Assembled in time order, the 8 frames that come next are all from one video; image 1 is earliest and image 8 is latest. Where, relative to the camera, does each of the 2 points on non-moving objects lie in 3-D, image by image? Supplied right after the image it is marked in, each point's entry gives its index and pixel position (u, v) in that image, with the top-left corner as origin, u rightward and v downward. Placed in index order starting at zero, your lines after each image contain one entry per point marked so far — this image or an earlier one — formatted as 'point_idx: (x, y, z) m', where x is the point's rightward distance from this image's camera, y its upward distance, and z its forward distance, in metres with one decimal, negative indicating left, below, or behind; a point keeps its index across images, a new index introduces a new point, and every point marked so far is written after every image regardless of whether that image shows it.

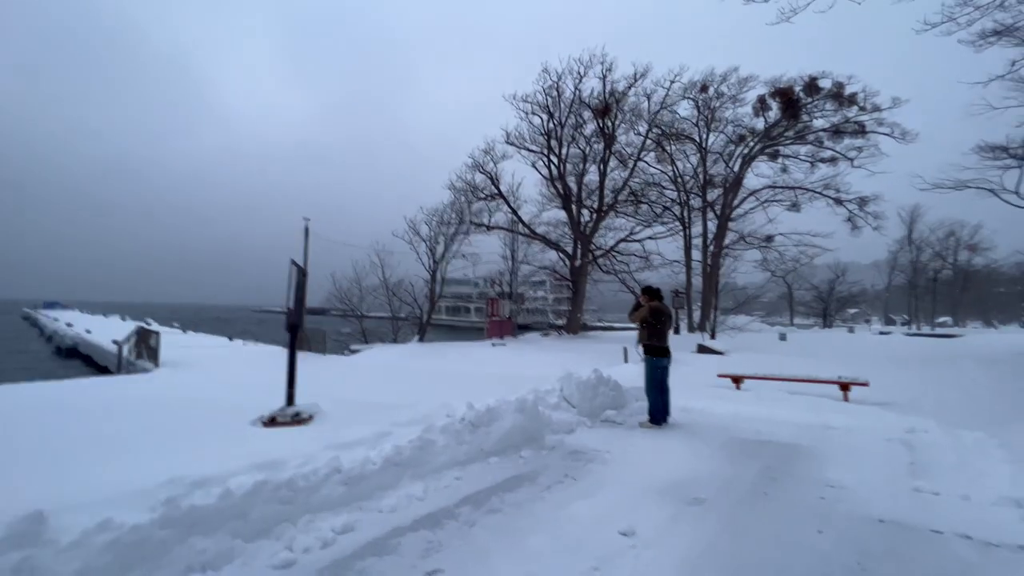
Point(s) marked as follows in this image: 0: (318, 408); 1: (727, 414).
0: (-2.8, -1.7, +6.5) m
1: (+3.9, -2.3, +8.1) m
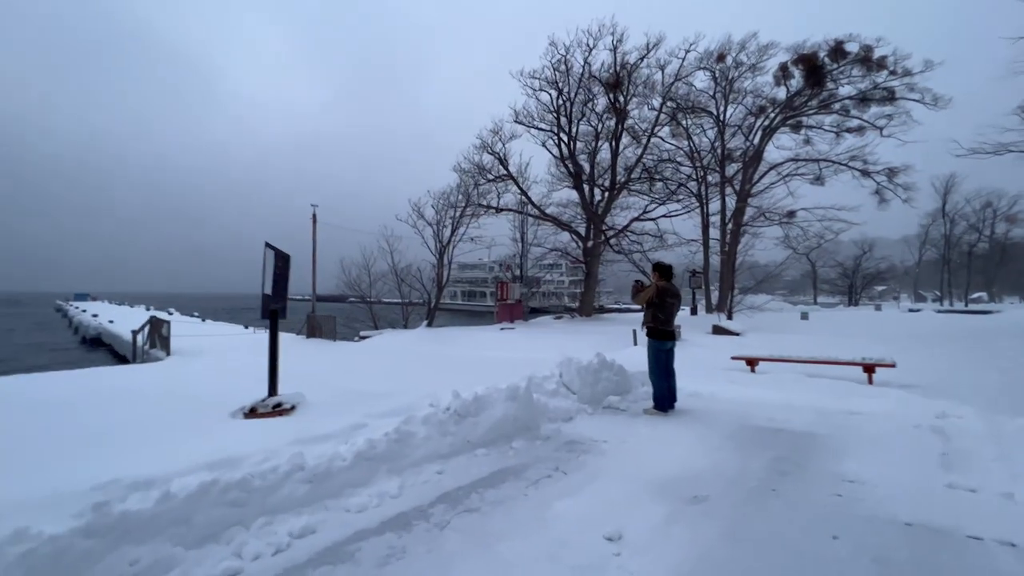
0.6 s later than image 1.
0: (-2.9, -1.5, +6.2) m
1: (+3.9, -1.9, +7.6) m
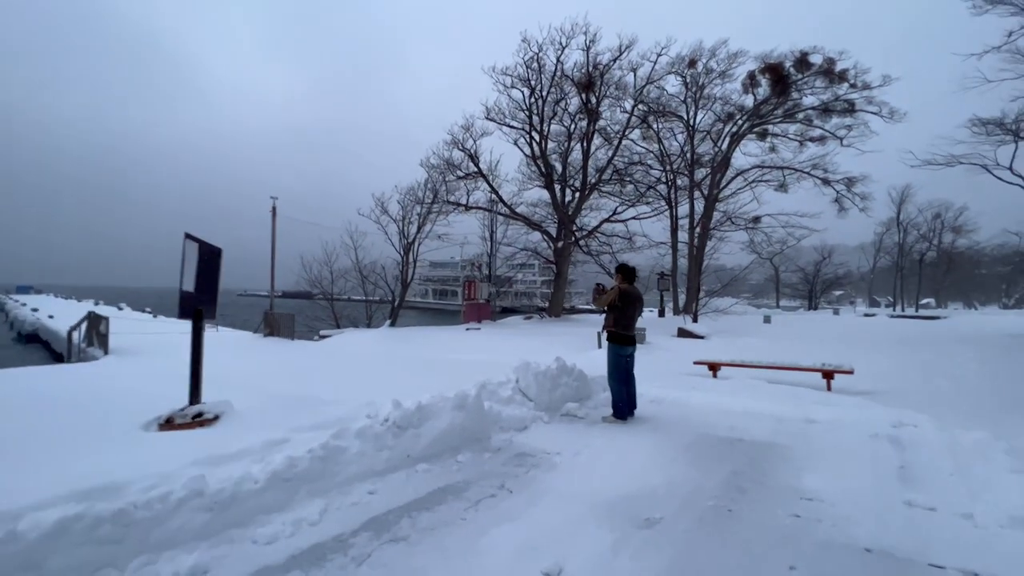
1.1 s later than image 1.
0: (-3.6, -1.5, +5.7) m
1: (+3.1, -1.9, +7.4) m
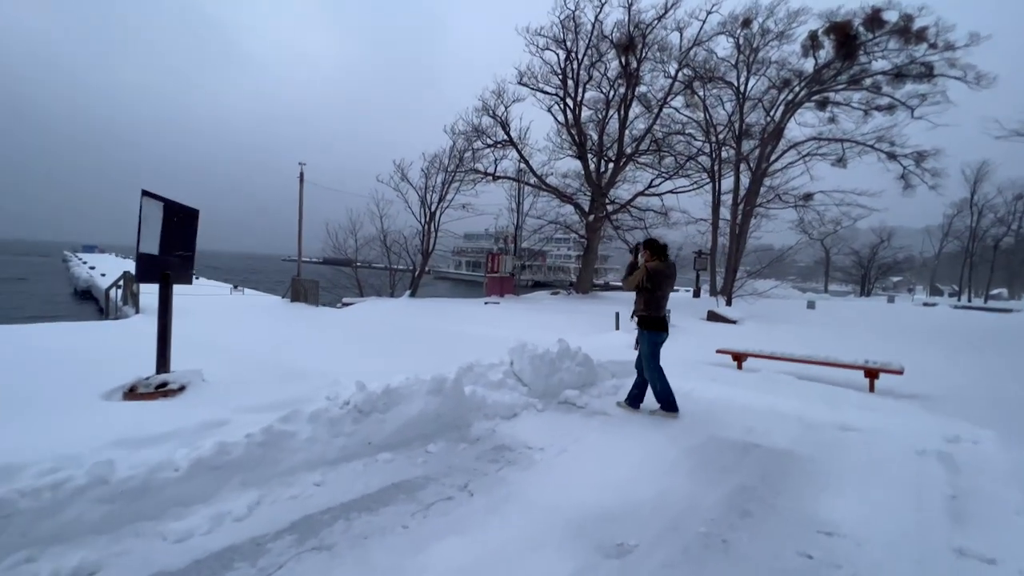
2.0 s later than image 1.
0: (-3.8, -1.1, +5.4) m
1: (+3.0, -1.7, +6.6) m
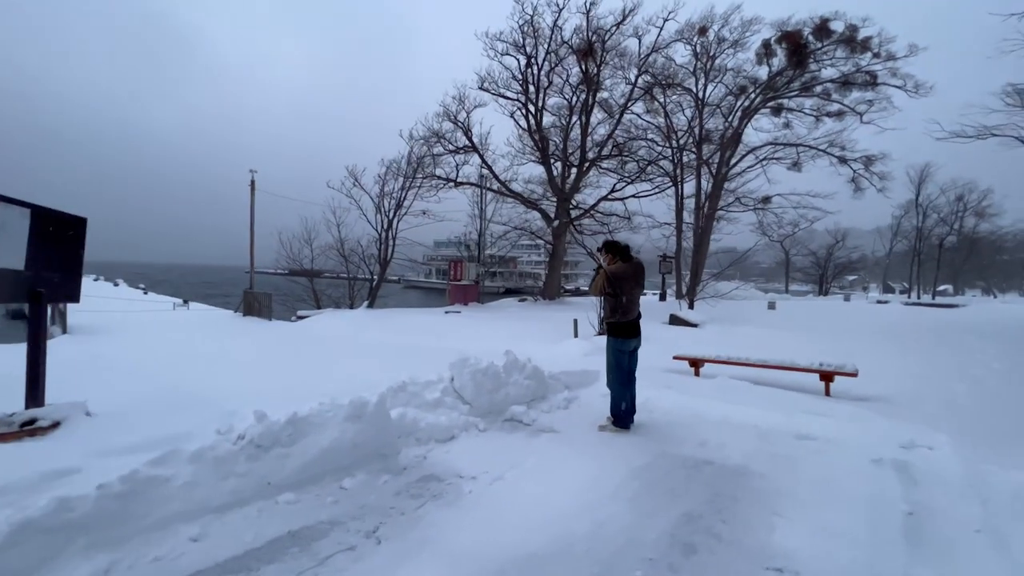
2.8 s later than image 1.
0: (-4.5, -1.3, +4.6) m
1: (+2.2, -1.7, +6.3) m
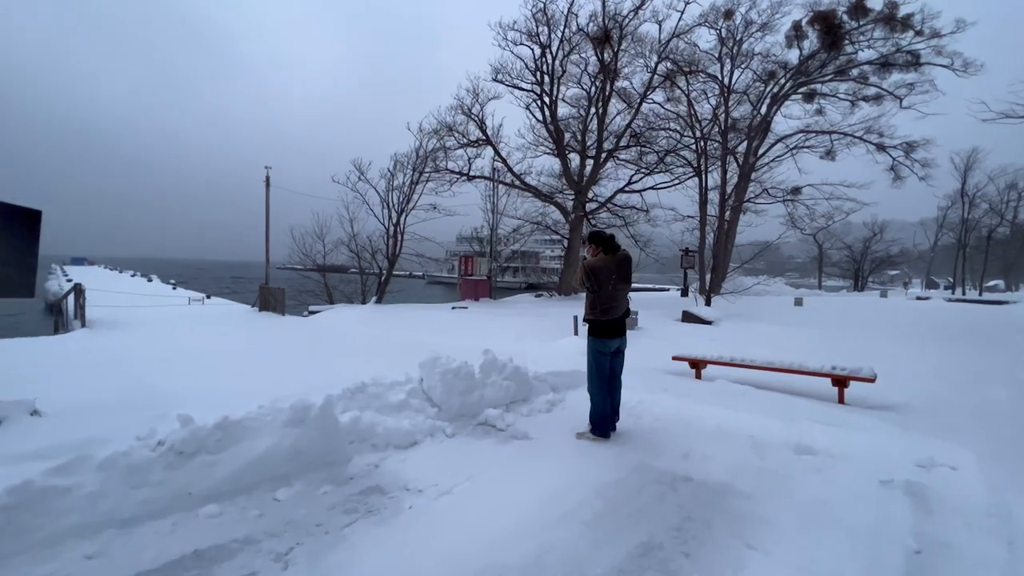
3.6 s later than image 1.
0: (-4.9, -1.2, +4.5) m
1: (+1.9, -1.7, +5.8) m
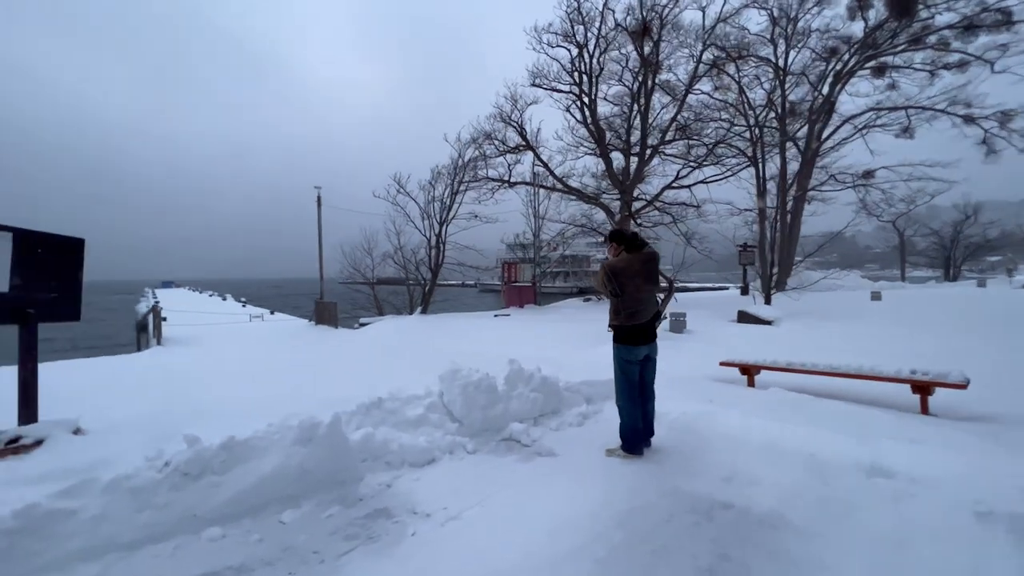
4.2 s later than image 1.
0: (-4.7, -1.5, +4.7) m
1: (+2.2, -1.7, +5.2) m
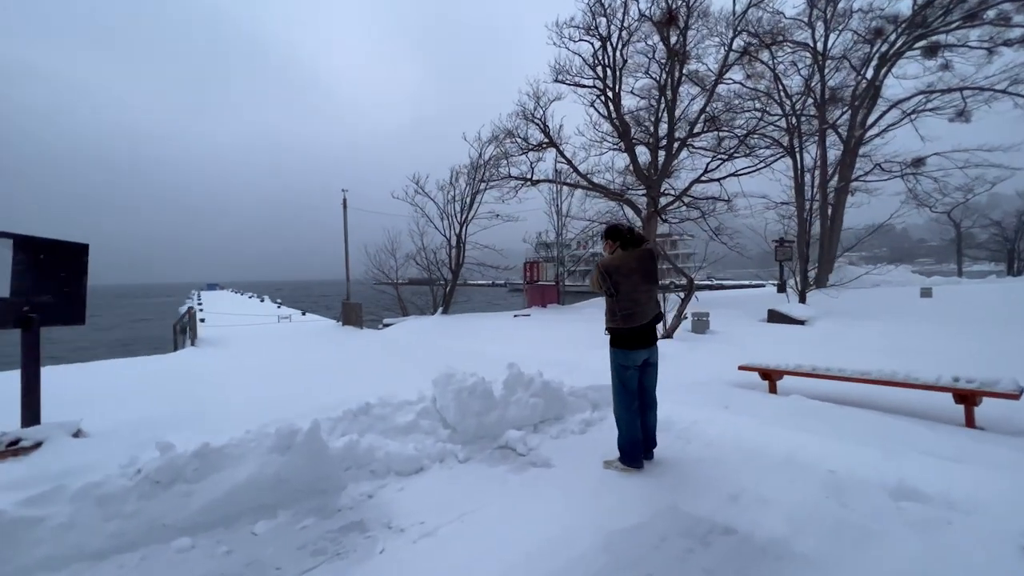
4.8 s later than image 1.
0: (-4.8, -1.5, +4.8) m
1: (+2.2, -1.6, +4.8) m
